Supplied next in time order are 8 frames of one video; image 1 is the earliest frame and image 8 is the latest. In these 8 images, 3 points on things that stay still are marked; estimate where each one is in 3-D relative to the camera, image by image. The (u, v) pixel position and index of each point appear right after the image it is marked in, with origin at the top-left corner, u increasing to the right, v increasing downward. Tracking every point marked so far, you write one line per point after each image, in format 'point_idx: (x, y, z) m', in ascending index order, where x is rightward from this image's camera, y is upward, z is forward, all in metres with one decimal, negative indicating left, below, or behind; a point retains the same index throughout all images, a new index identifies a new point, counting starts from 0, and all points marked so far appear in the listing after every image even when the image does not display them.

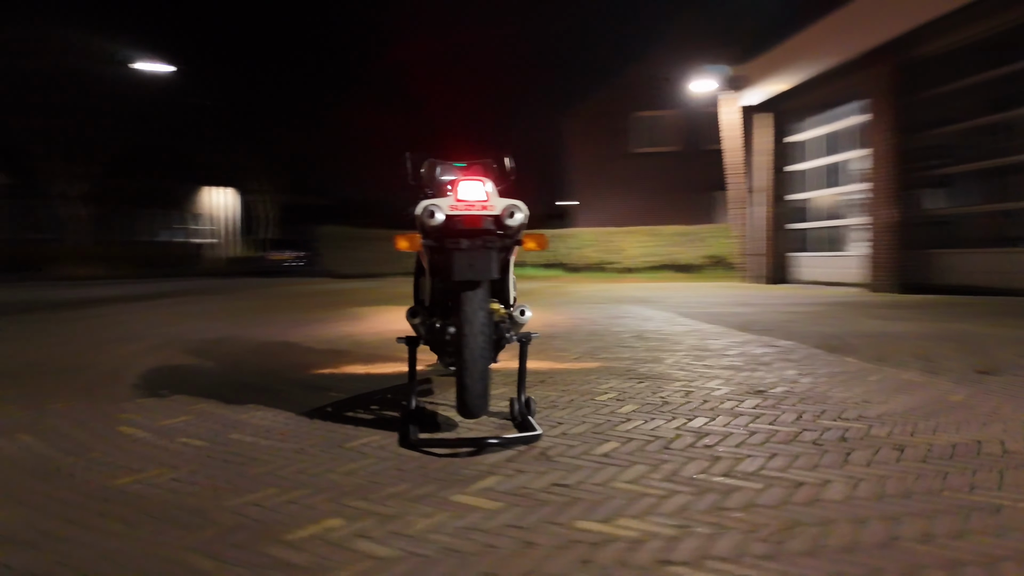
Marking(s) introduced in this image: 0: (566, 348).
0: (+0.7, -0.7, +8.3) m
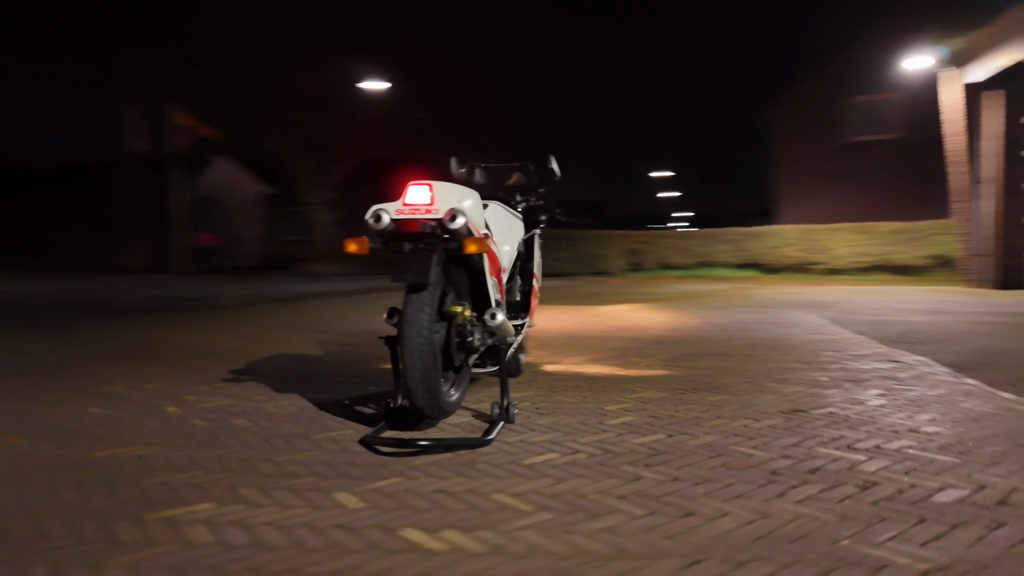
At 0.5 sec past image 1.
0: (+1.6, -0.7, +8.0) m
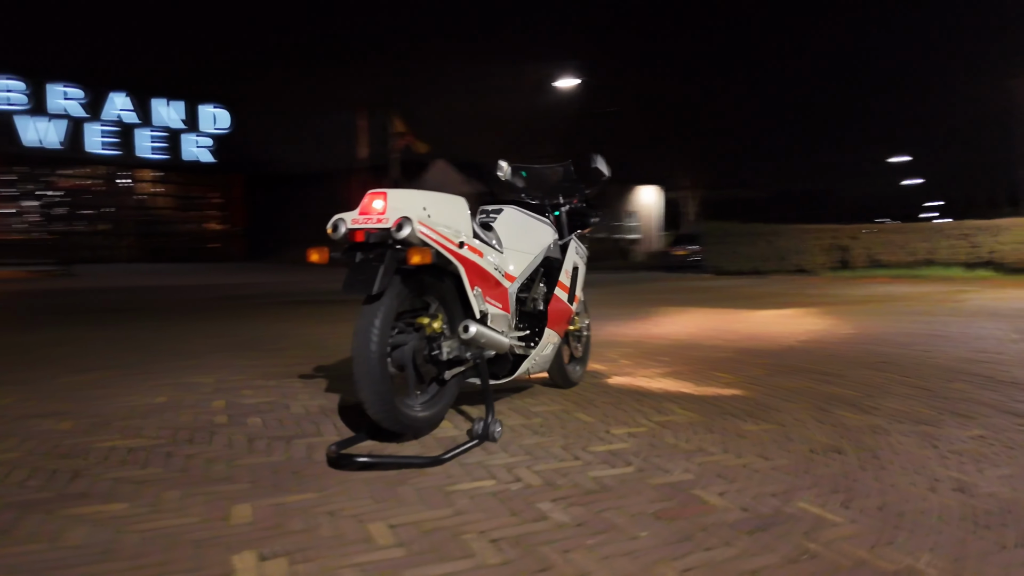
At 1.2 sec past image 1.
0: (+2.4, -0.8, +7.1) m
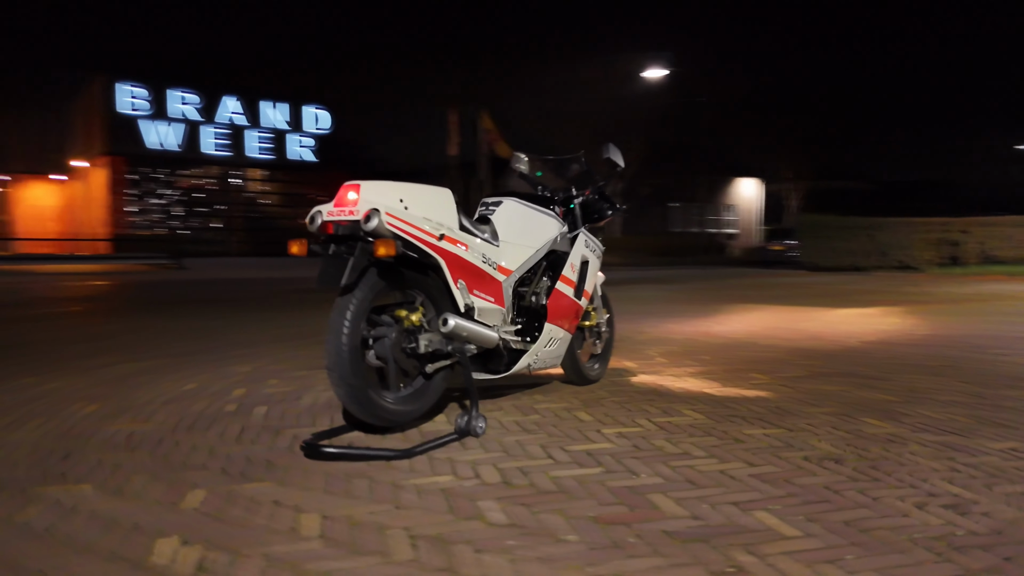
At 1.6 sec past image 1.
0: (+2.7, -0.7, +6.7) m
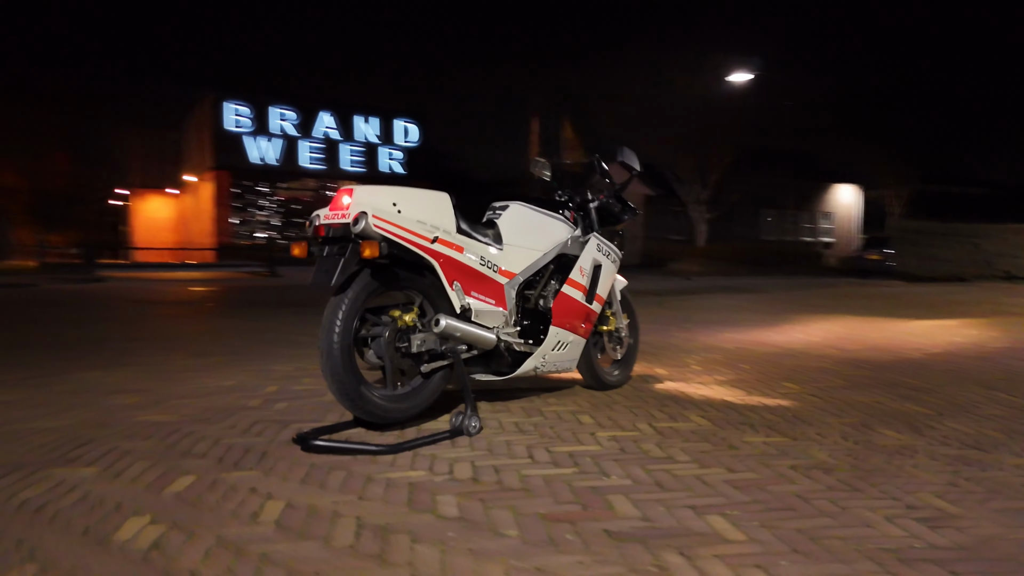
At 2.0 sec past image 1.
0: (+2.9, -0.8, +6.4) m
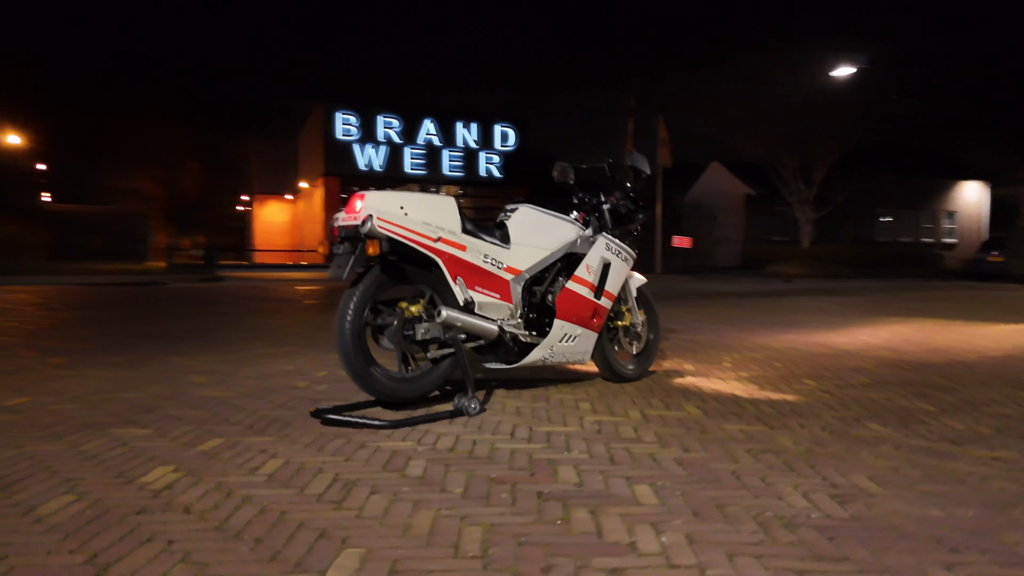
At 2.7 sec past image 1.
0: (+3.1, -0.8, +6.4) m
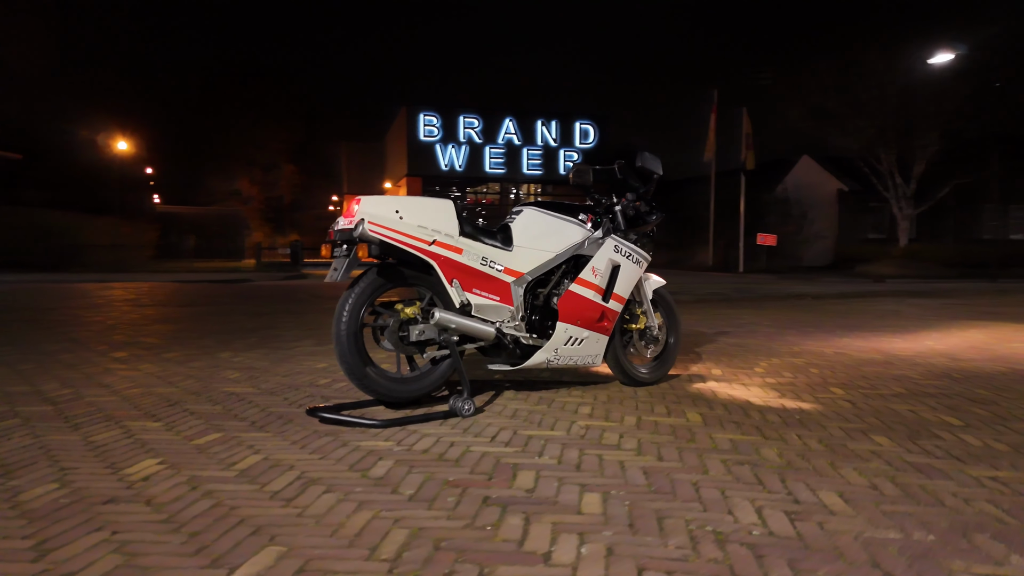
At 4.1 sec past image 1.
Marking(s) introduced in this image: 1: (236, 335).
0: (+3.3, -0.8, +6.1) m
1: (-4.0, -0.7, +10.7) m
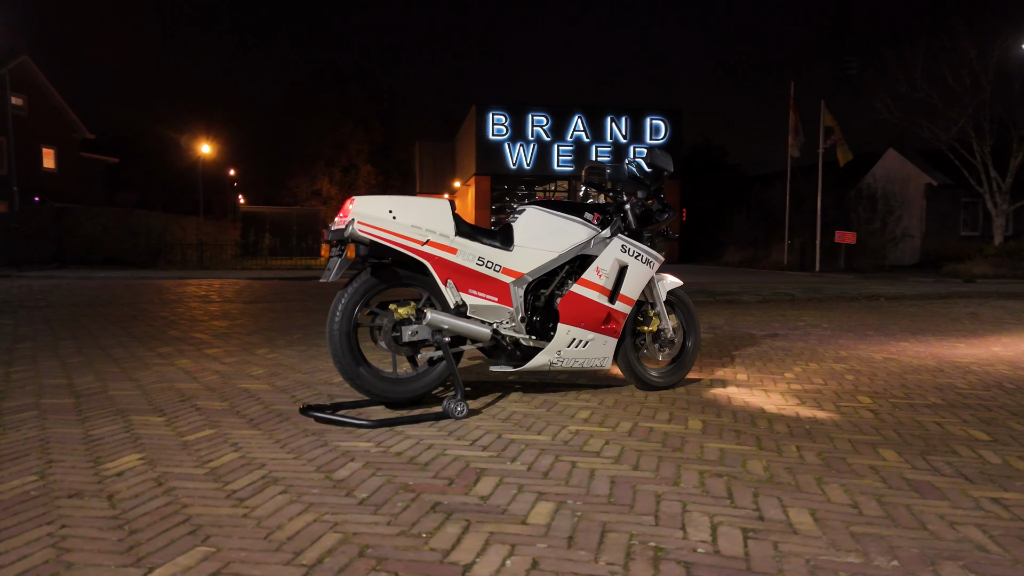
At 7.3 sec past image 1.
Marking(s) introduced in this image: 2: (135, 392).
0: (+3.3, -0.8, +5.7) m
1: (-3.4, -0.6, +11.0) m
2: (-3.0, -0.8, +5.9) m
